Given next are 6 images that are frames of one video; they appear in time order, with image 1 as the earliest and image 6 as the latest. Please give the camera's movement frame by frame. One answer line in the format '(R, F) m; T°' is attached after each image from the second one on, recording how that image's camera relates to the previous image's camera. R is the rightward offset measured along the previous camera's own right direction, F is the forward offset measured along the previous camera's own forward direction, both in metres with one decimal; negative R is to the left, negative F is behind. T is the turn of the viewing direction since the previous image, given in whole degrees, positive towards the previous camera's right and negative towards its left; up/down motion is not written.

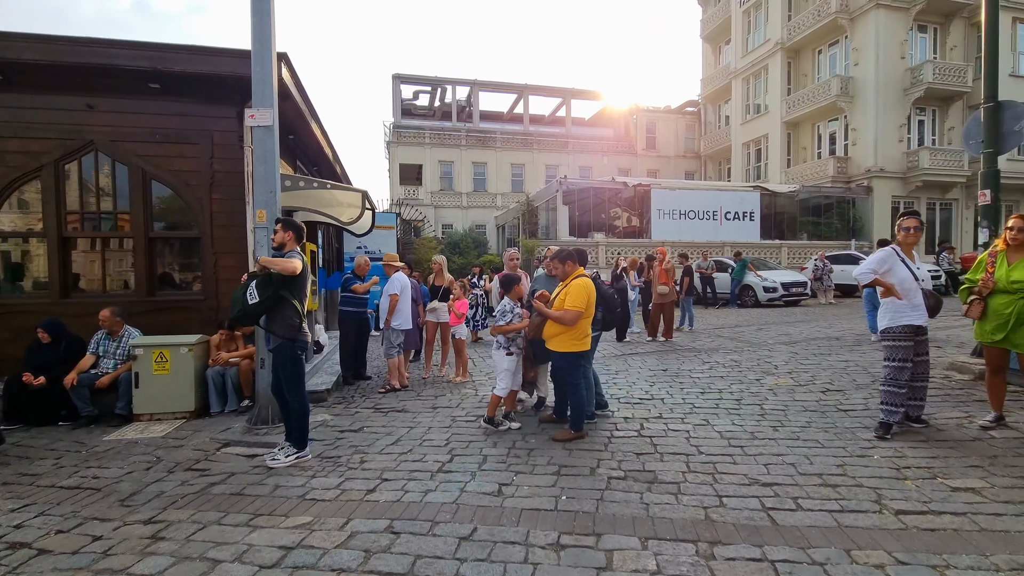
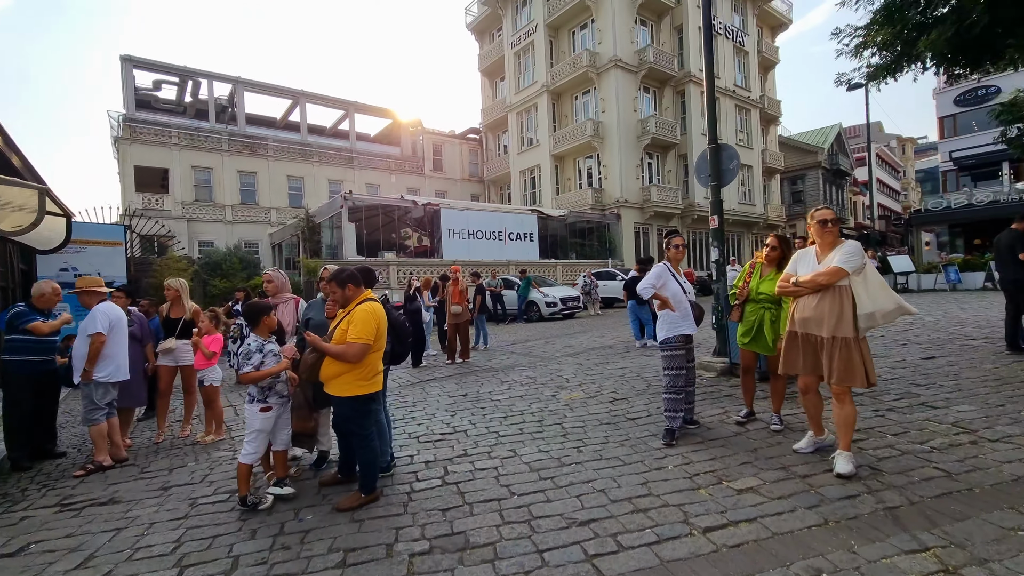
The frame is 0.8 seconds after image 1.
(+0.1, +0.7) m; +24°
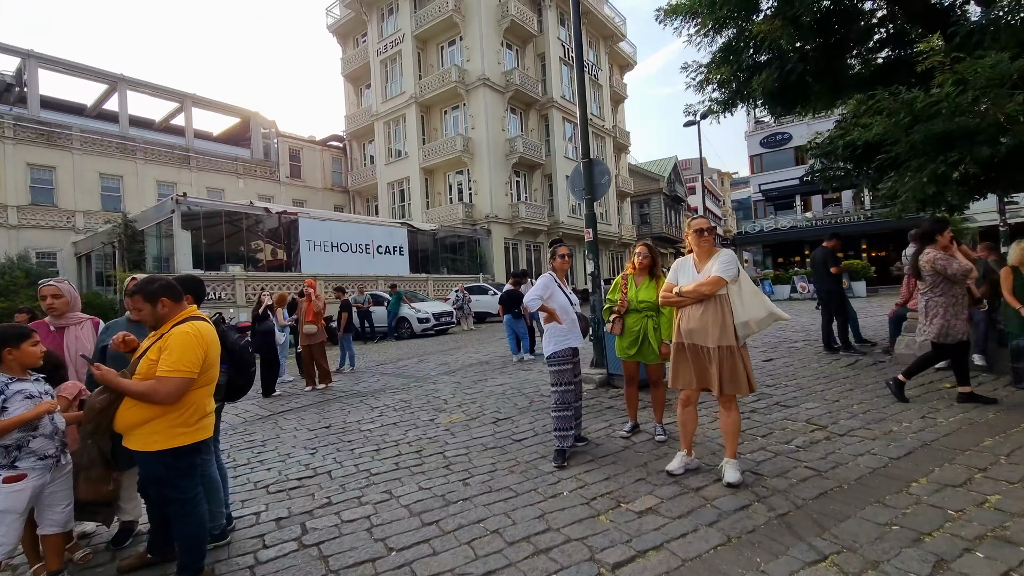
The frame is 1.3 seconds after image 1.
(-0.1, +0.5) m; +15°
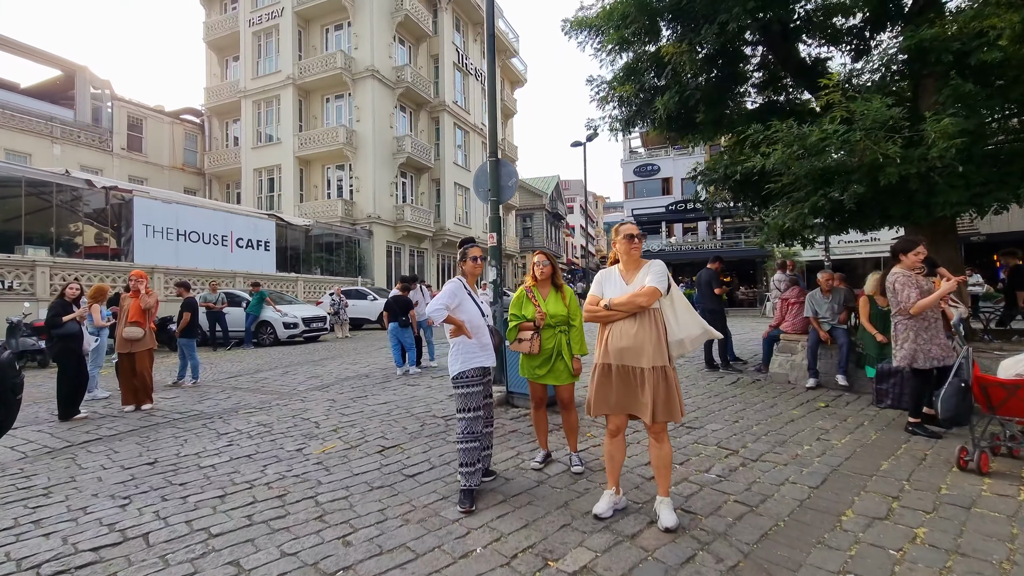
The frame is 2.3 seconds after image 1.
(-0.2, +0.7) m; +14°
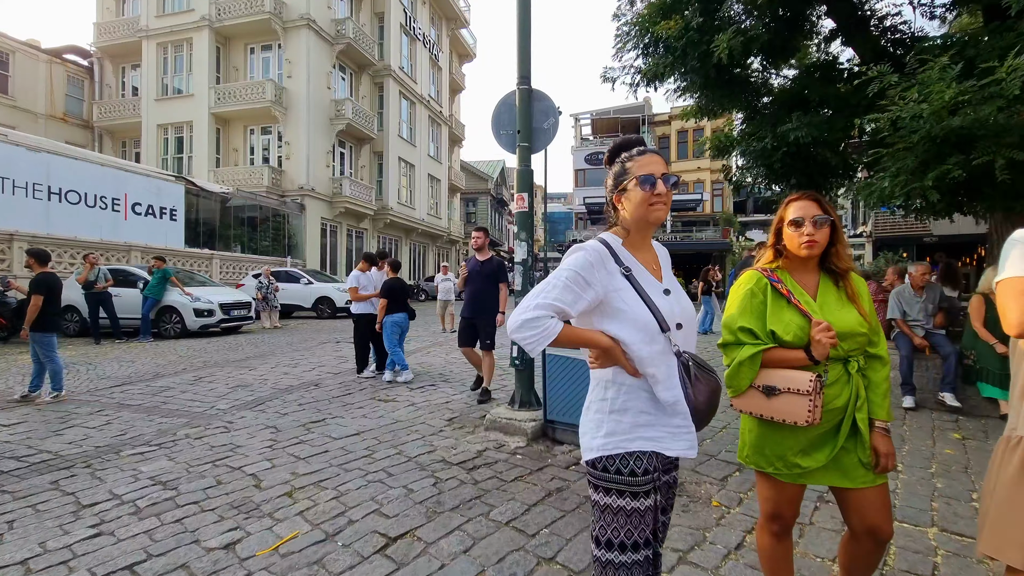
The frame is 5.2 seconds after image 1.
(-1.0, +2.0) m; +8°
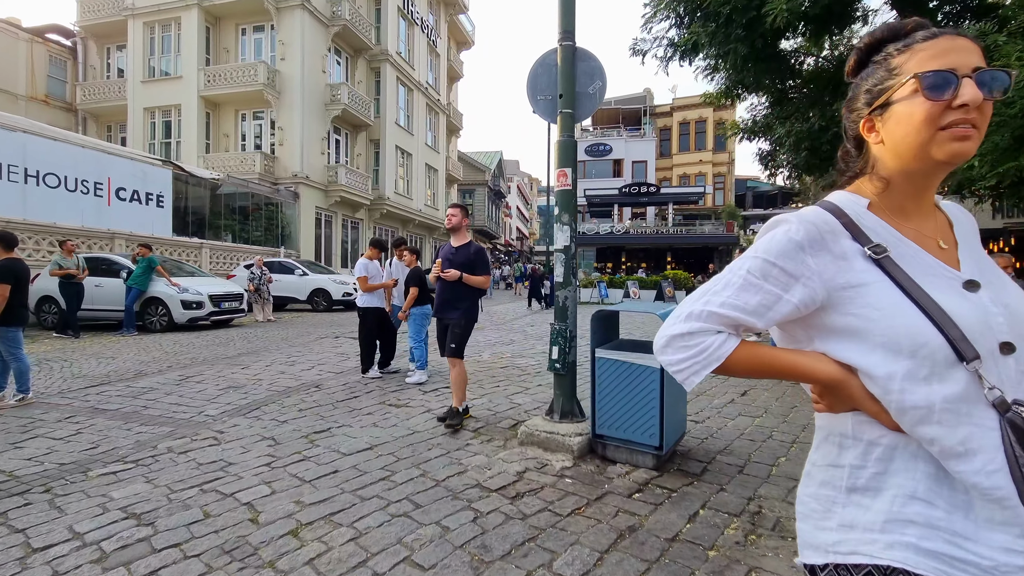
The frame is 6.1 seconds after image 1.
(-0.4, +0.7) m; +1°
